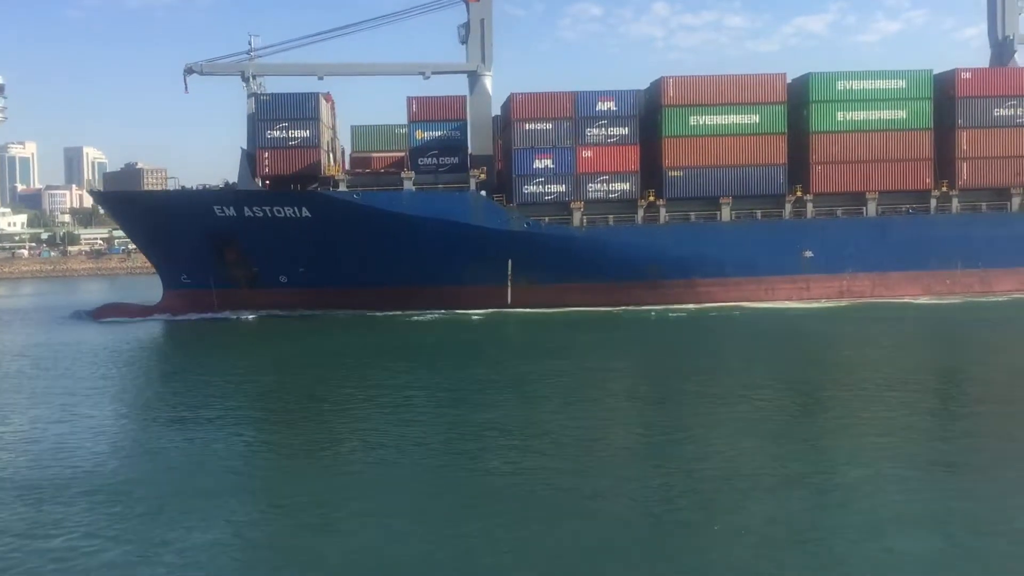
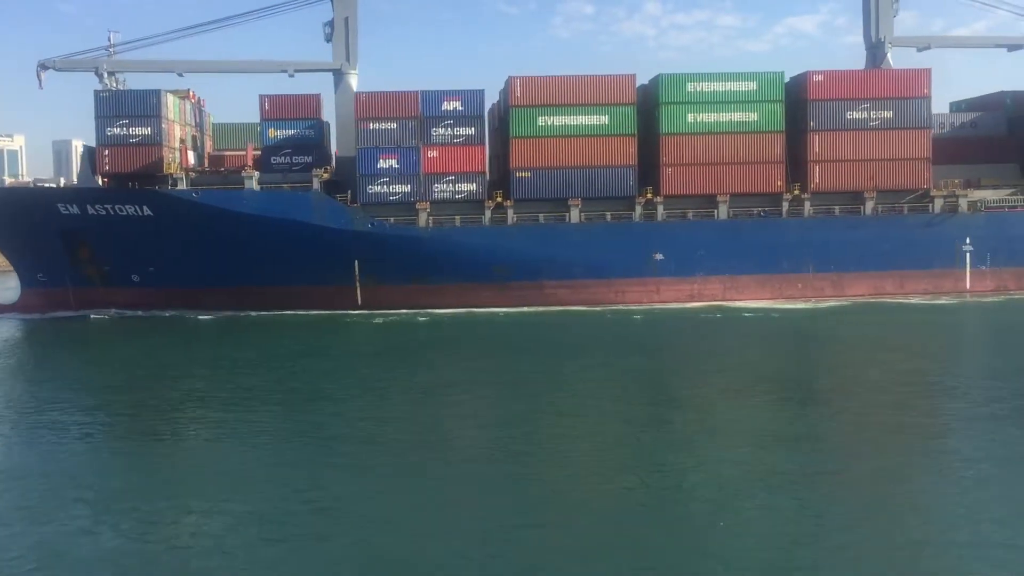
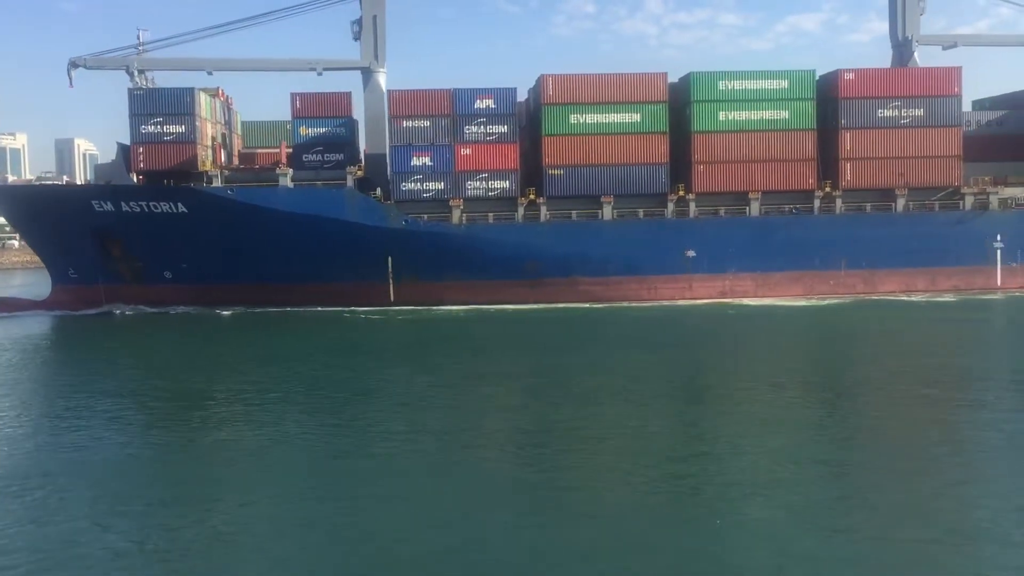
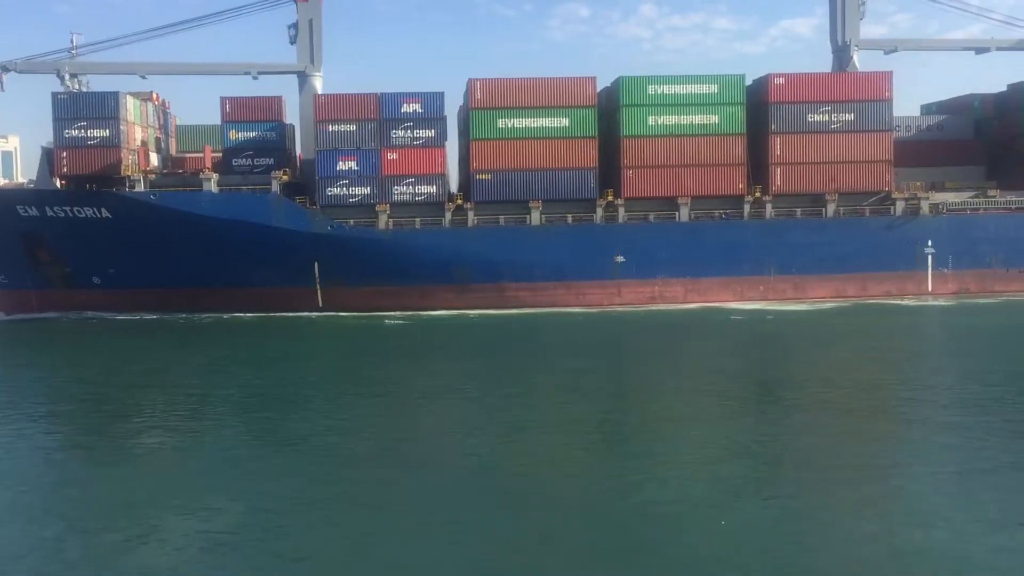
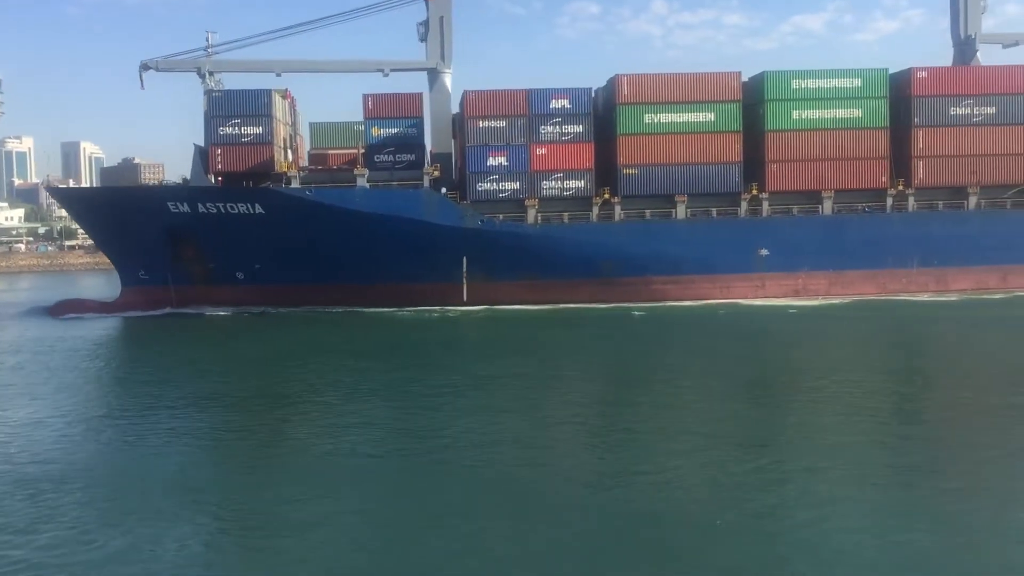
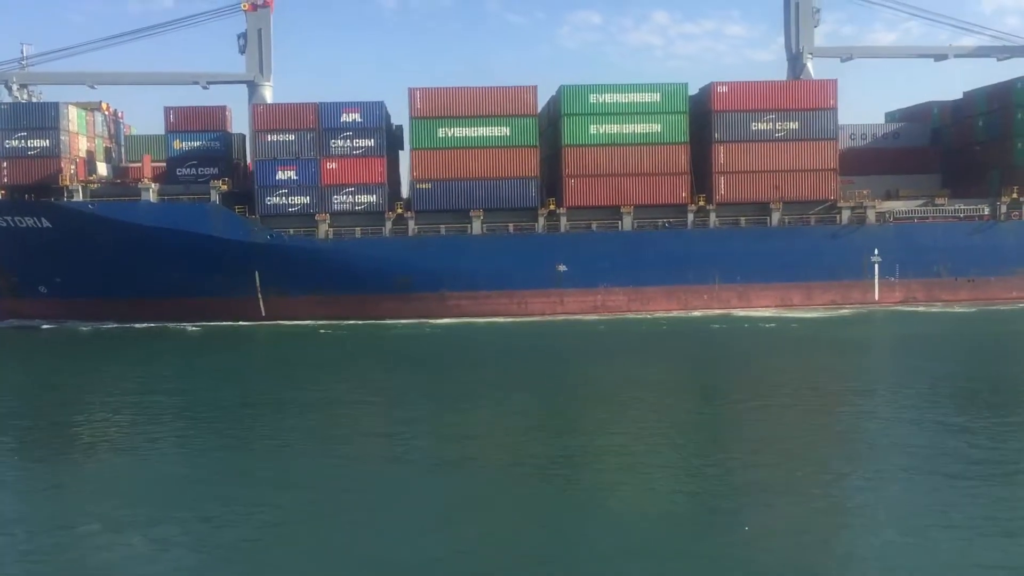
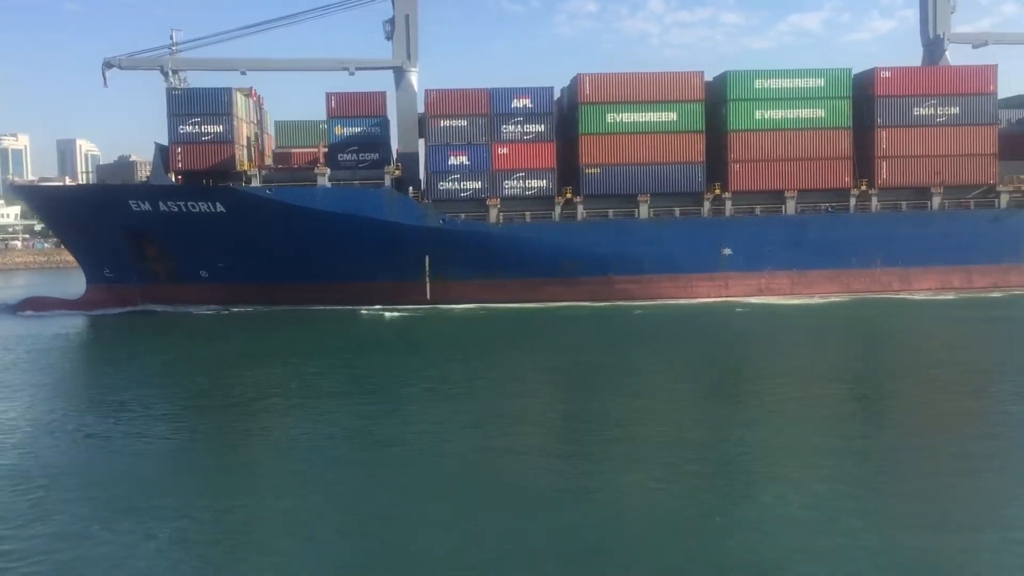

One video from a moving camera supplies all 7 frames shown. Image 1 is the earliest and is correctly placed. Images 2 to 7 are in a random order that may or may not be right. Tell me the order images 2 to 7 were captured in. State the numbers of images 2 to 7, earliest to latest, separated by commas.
5, 7, 3, 2, 4, 6
